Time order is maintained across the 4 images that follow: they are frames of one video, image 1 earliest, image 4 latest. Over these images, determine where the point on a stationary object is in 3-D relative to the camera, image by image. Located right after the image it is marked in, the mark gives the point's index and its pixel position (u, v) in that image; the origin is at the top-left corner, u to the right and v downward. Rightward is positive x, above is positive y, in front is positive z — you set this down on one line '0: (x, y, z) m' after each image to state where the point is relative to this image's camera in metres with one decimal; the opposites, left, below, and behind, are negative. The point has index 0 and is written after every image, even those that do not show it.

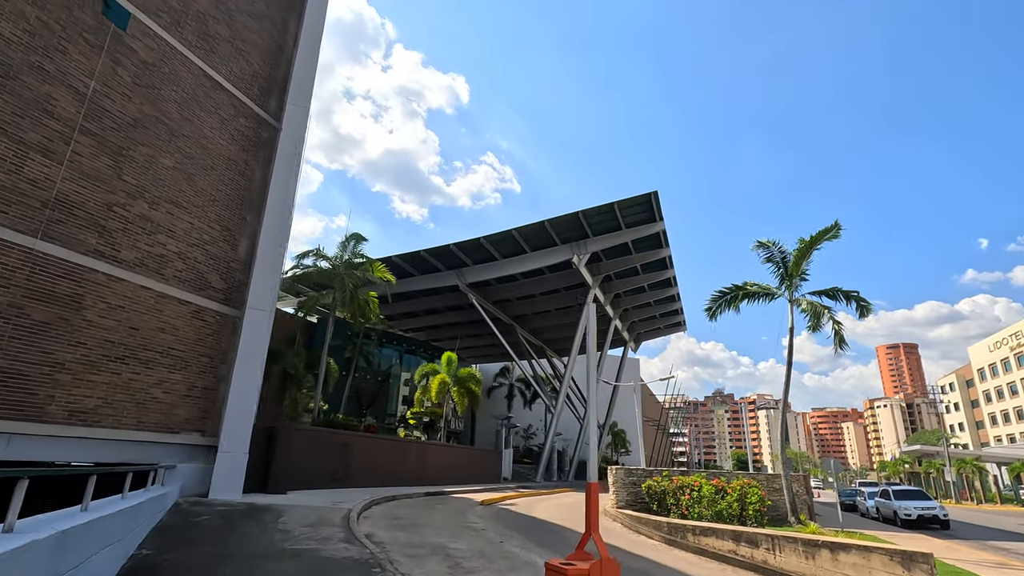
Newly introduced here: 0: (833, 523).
0: (+11.5, -8.4, +19.2) m
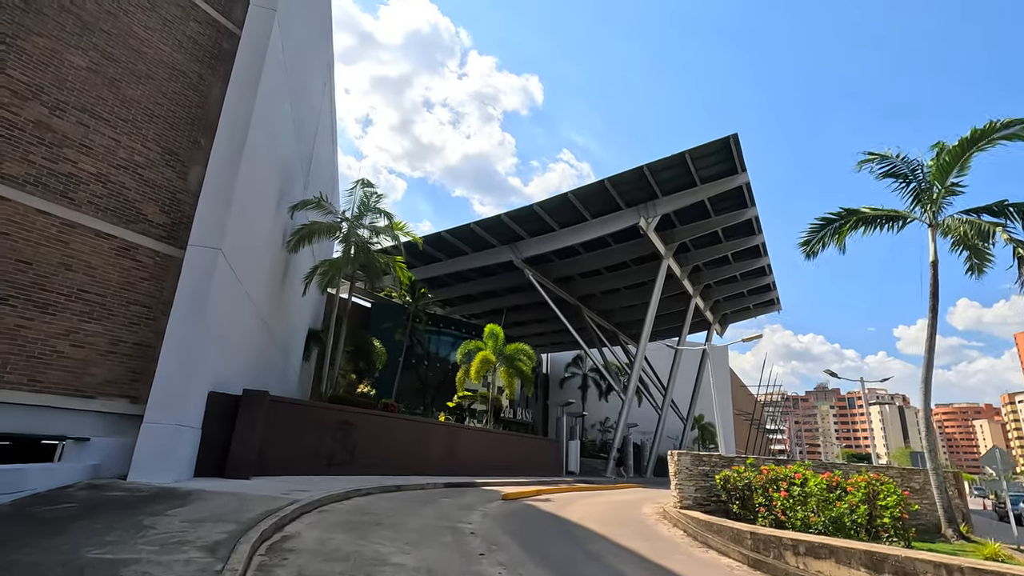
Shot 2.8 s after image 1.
0: (+12.8, -6.5, +14.1) m
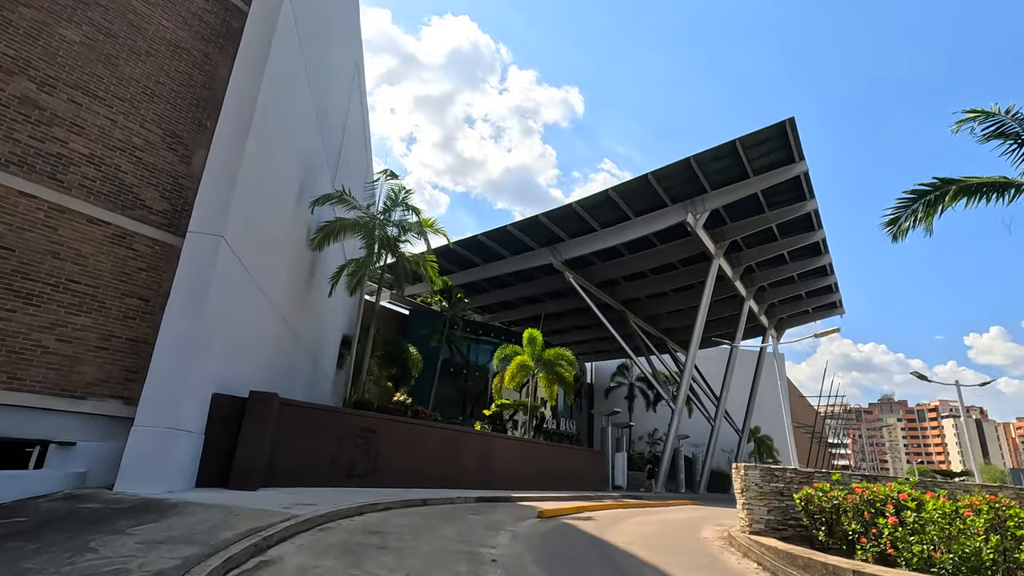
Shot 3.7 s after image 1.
0: (+13.7, -6.2, +11.6) m
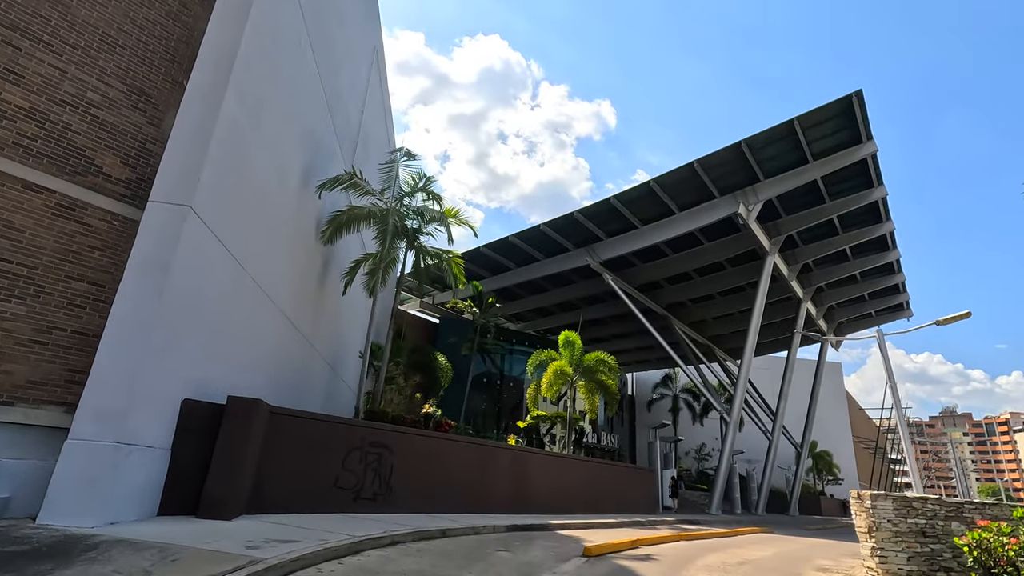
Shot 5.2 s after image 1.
0: (+14.4, -5.6, +8.6) m
